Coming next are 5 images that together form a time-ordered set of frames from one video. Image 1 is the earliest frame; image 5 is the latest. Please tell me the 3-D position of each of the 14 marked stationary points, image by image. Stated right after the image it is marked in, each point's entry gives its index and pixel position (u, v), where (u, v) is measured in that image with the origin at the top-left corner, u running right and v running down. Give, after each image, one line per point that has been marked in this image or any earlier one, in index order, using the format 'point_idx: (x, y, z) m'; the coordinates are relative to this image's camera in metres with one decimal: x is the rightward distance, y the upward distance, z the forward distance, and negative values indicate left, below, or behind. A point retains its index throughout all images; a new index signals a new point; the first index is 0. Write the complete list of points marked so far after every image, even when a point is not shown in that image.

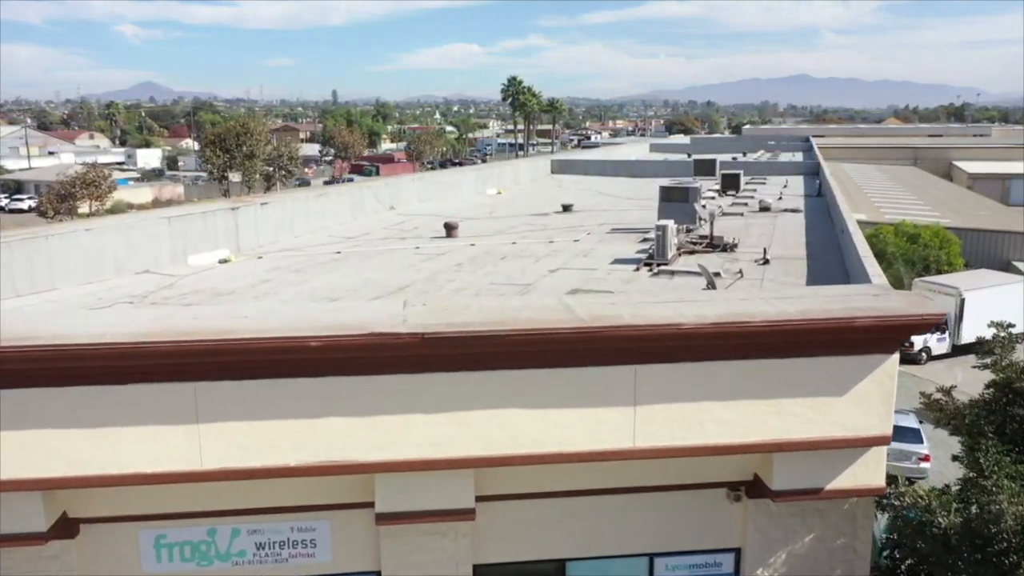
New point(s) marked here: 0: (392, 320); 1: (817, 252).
0: (-1.2, -0.3, +7.9) m
1: (+6.0, +0.7, +16.0) m
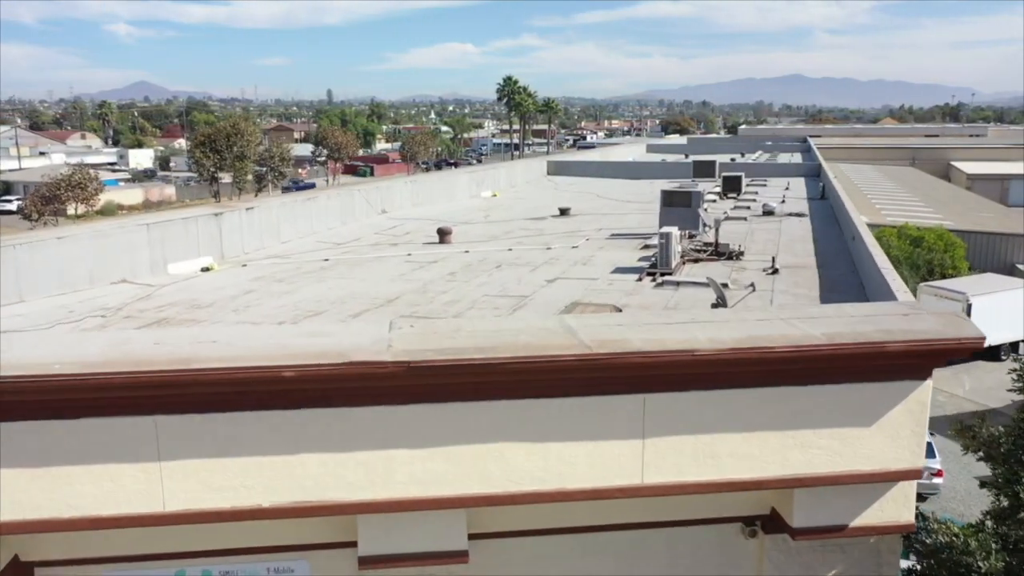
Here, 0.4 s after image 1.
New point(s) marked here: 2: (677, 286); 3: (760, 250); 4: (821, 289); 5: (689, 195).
0: (-1.2, -0.5, +7.2) m
1: (+5.9, +0.5, +15.3) m
2: (+2.7, 0.0, +13.2) m
3: (+5.0, +0.8, +16.5) m
4: (+4.9, 0.0, +12.8) m
5: (+4.0, +2.1, +18.5) m
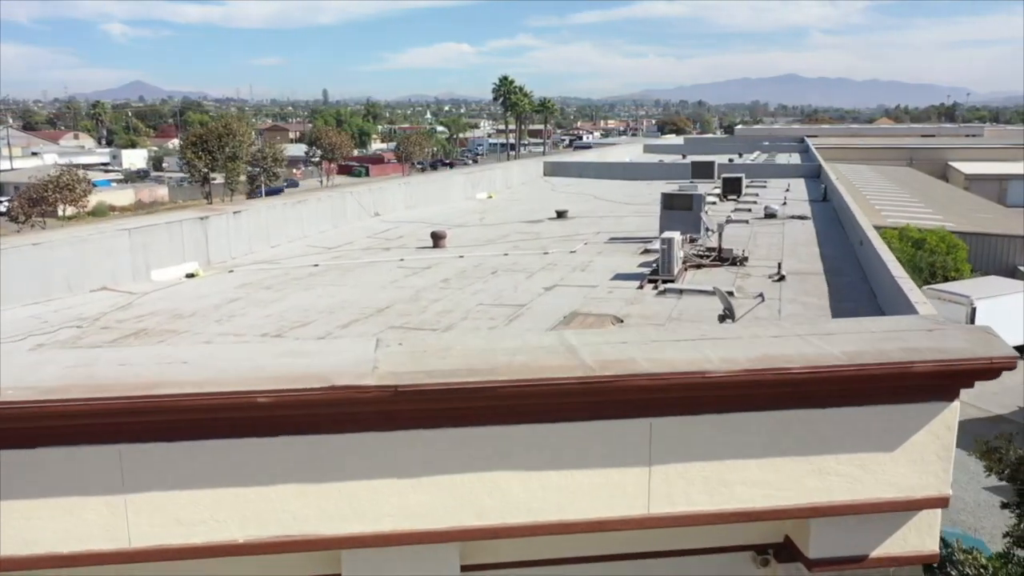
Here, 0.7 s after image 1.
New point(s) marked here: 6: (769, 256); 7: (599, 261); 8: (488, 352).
0: (-1.2, -0.6, +6.6) m
1: (+5.9, +0.4, +14.8) m
2: (+2.6, -0.1, +12.7) m
3: (+4.9, +0.6, +16.0) m
4: (+4.8, -0.1, +12.3) m
5: (+3.9, +2.0, +18.0) m
6: (+5.0, +0.6, +15.8) m
7: (+1.7, +0.5, +16.2) m
8: (-0.2, -0.6, +7.0) m
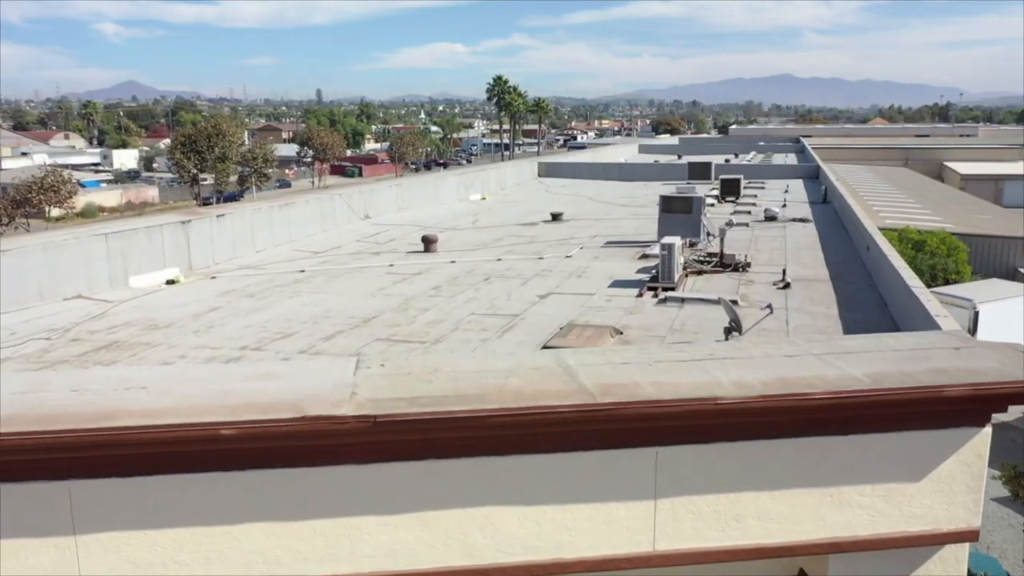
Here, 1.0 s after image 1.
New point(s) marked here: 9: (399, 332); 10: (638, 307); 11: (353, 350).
0: (-1.3, -0.8, +6.0) m
1: (+5.7, +0.3, +14.2) m
2: (+2.5, -0.2, +12.1) m
3: (+4.8, +0.5, +15.4) m
4: (+4.7, -0.3, +11.7) m
5: (+3.8, +1.9, +17.4) m
6: (+4.9, +0.5, +15.3) m
7: (+1.6, +0.4, +15.6) m
8: (-0.3, -0.7, +6.4) m
9: (-1.5, -0.6, +11.1) m
10: (+1.9, -0.3, +12.0) m
11: (-2.0, -0.8, +10.2) m
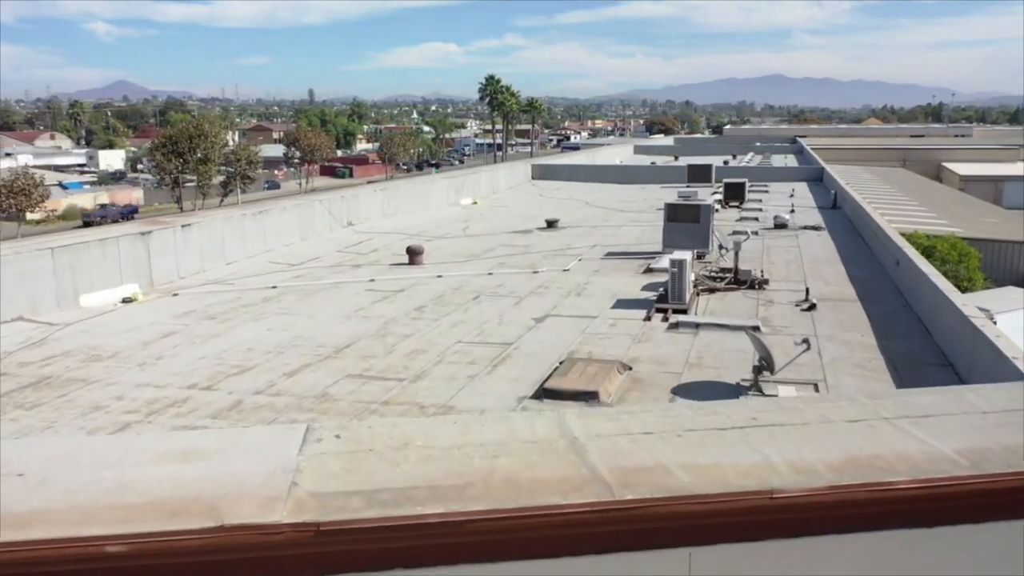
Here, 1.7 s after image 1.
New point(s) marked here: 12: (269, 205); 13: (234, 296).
0: (-1.3, -1.1, +4.6) m
1: (+5.6, 0.0, +12.8) m
2: (+2.4, -0.5, +10.7) m
3: (+4.7, +0.2, +14.0) m
4: (+4.6, -0.6, +10.3) m
5: (+3.6, +1.5, +16.0) m
6: (+4.7, +0.2, +13.9) m
7: (+1.5, +0.1, +14.2) m
8: (-0.3, -1.0, +5.0) m
9: (-1.6, -0.9, +9.6) m
10: (+1.8, -0.6, +10.6) m
11: (-2.1, -1.1, +8.7) m
12: (-5.8, +1.9, +19.2) m
13: (-4.9, -0.1, +14.4) m
